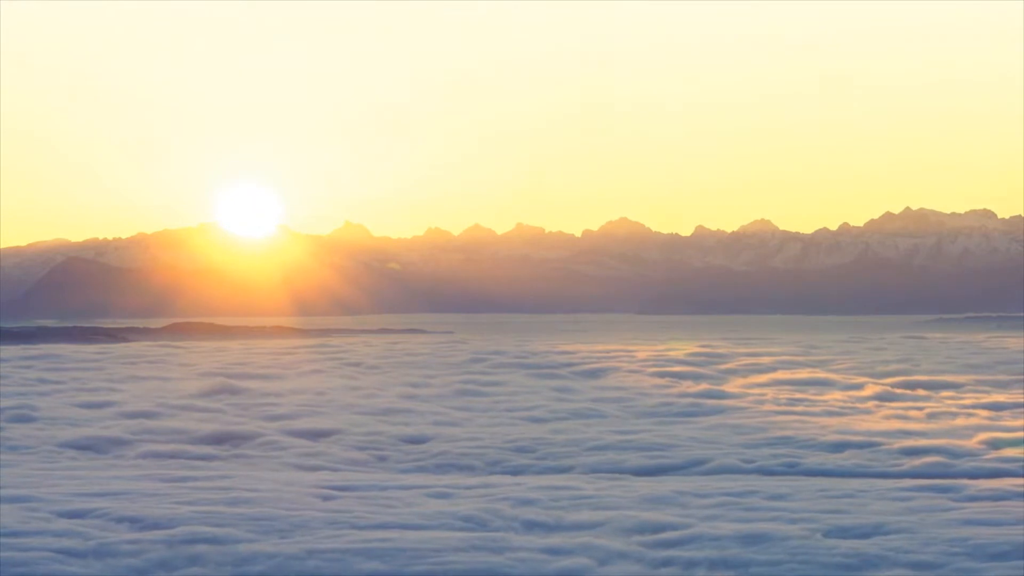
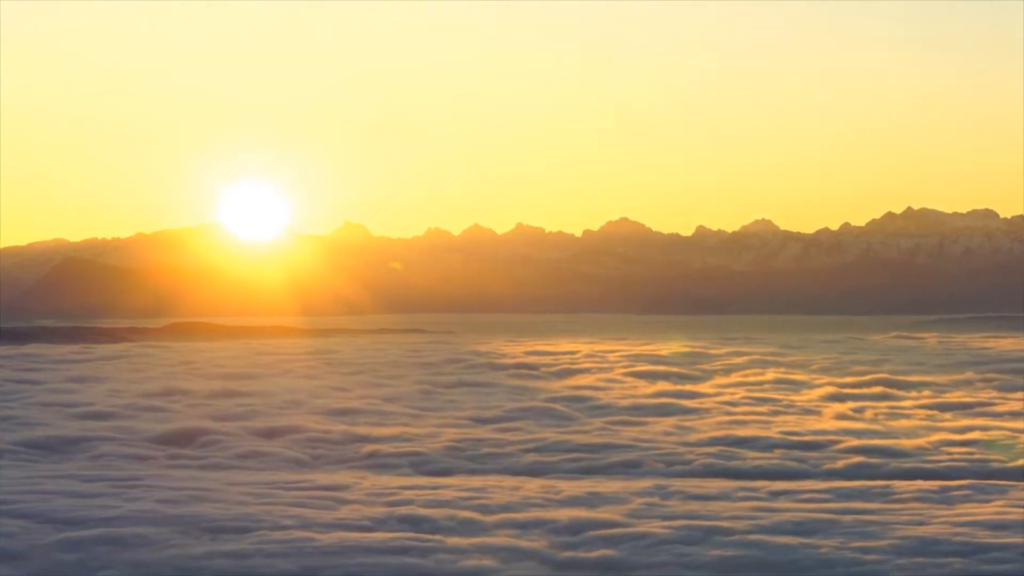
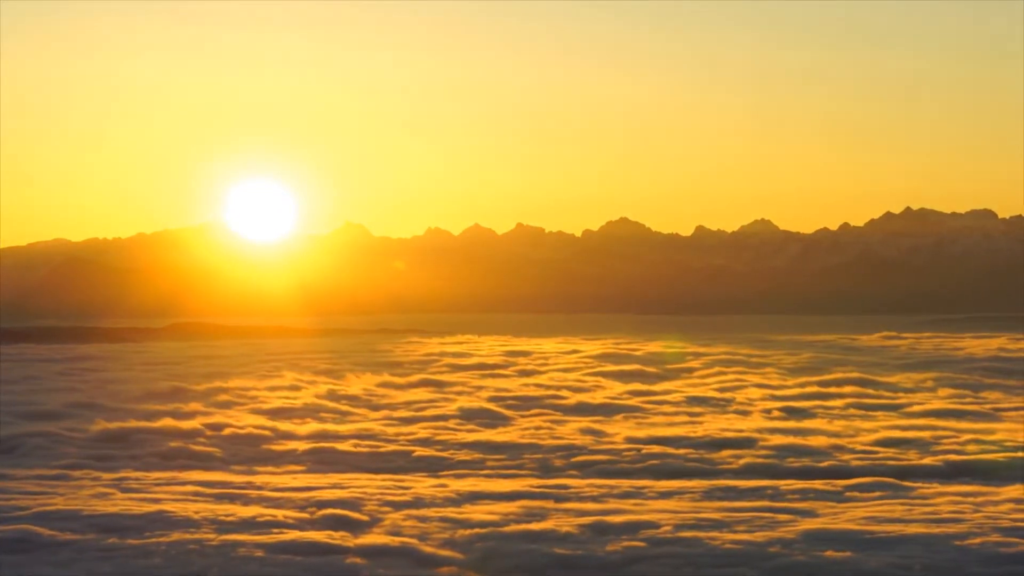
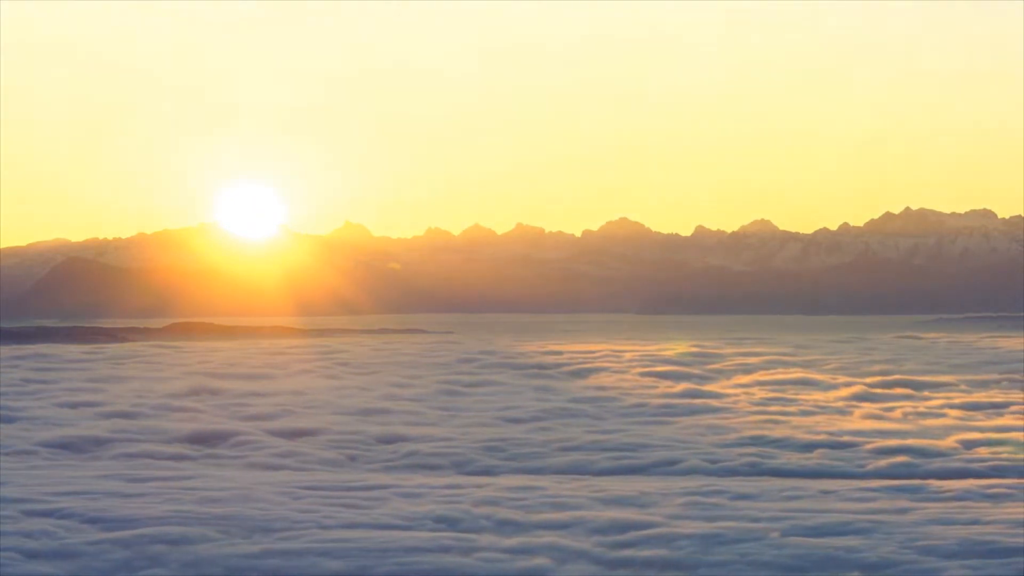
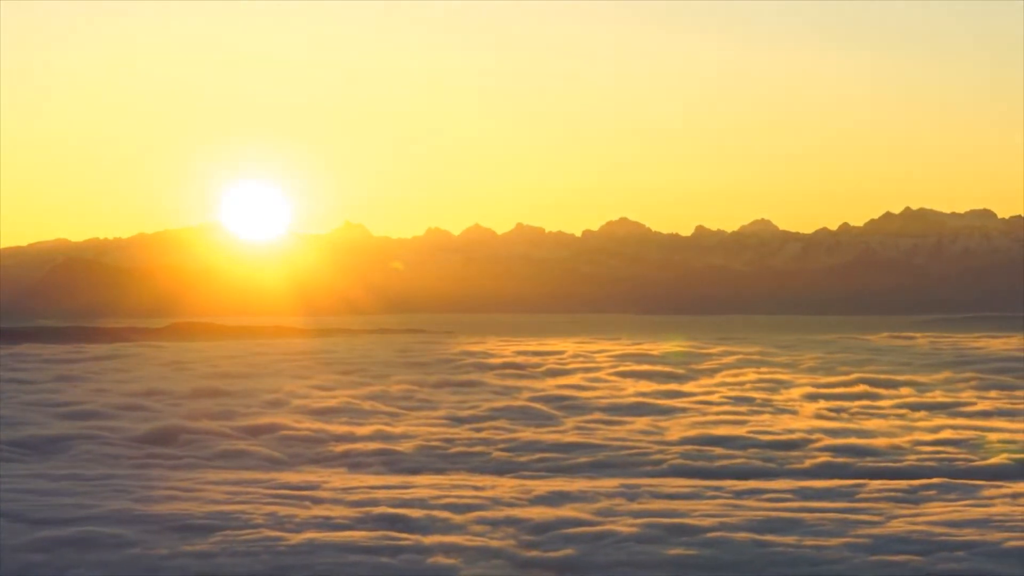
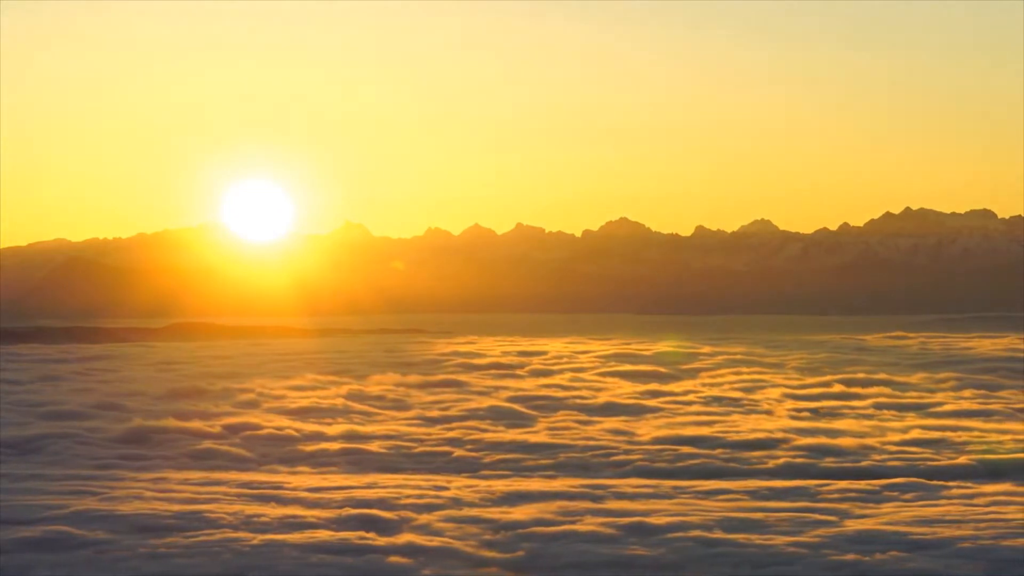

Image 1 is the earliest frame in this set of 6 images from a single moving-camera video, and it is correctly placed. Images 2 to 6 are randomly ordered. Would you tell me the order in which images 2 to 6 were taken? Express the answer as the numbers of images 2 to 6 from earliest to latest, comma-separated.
4, 2, 5, 6, 3
